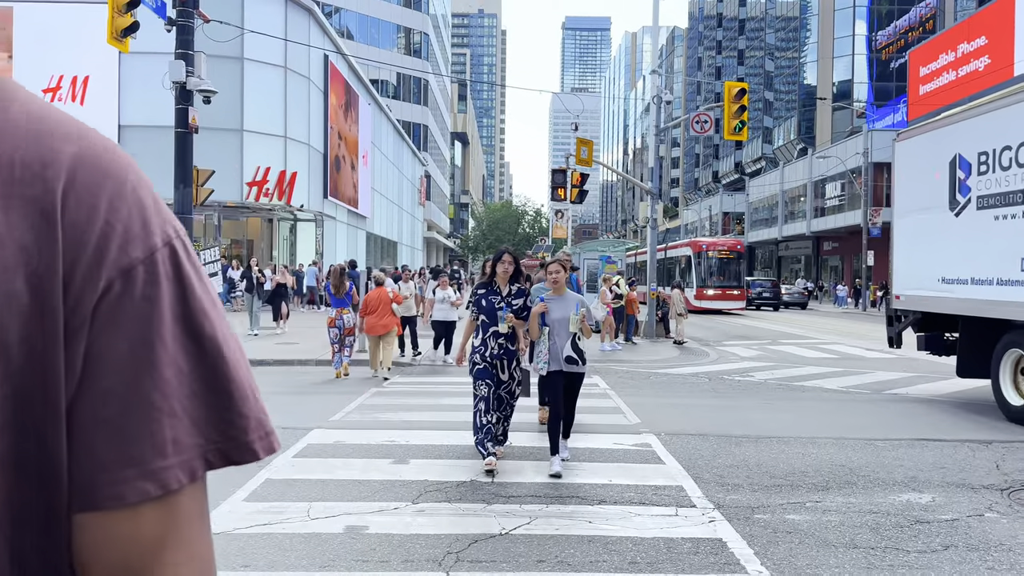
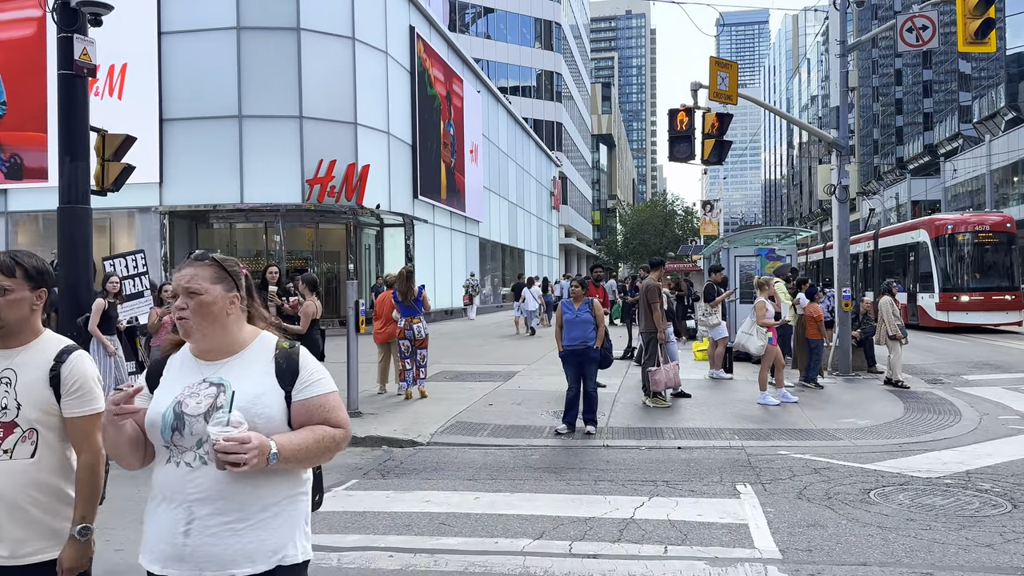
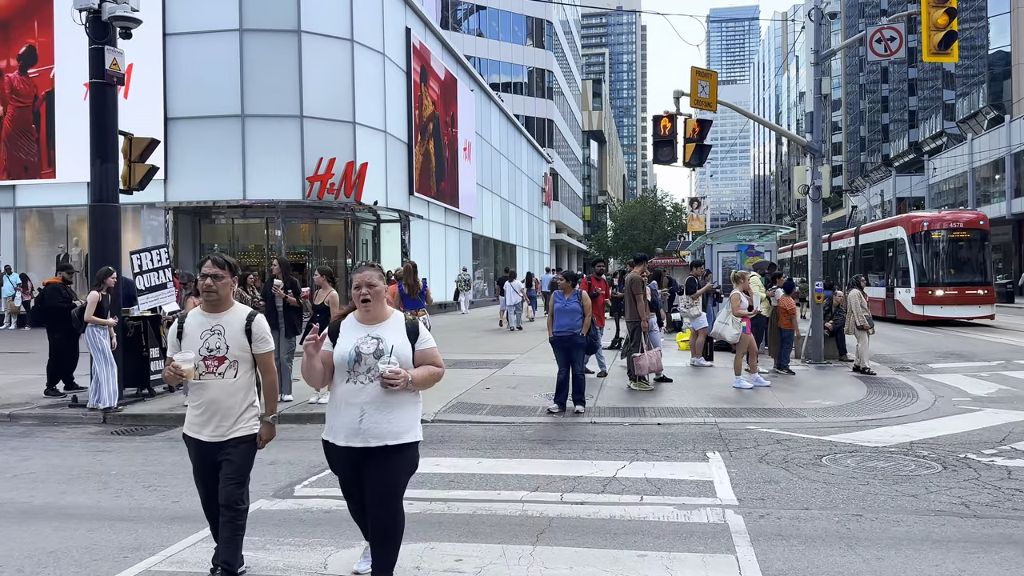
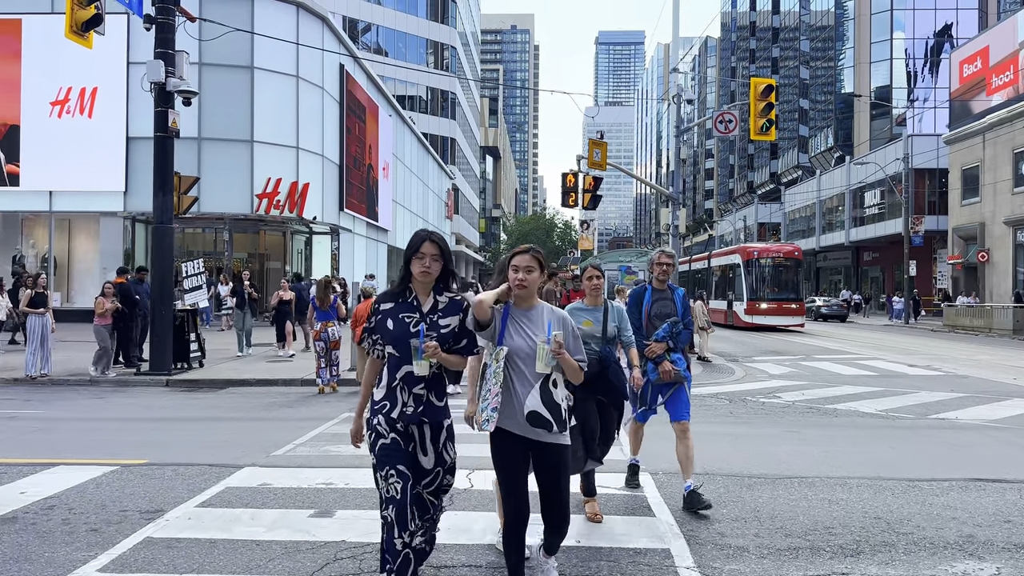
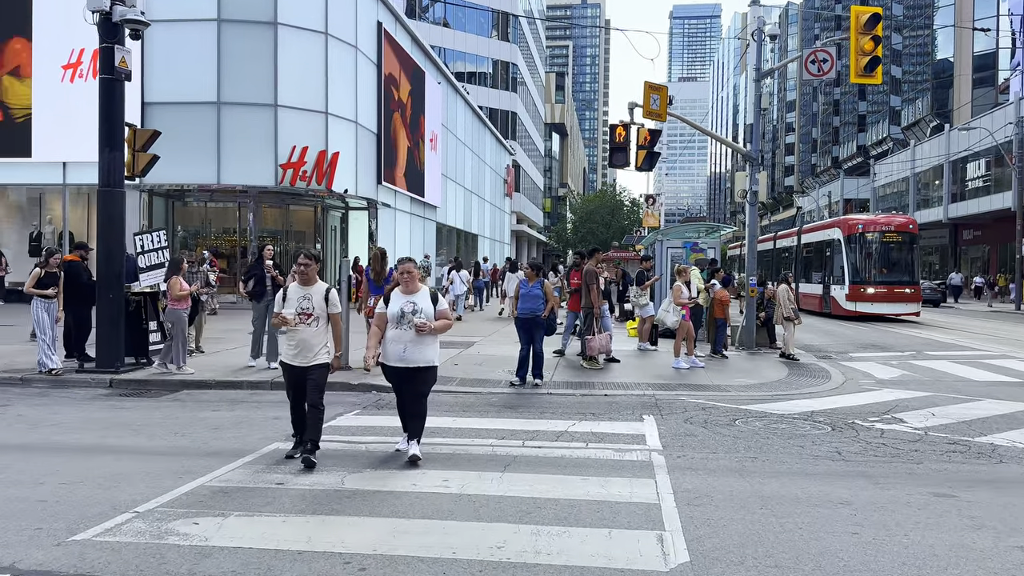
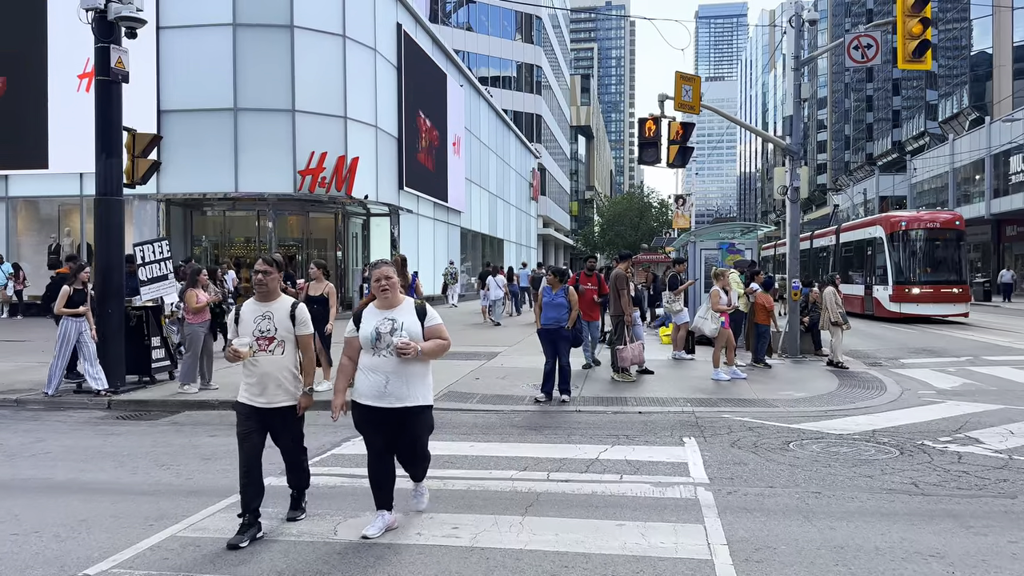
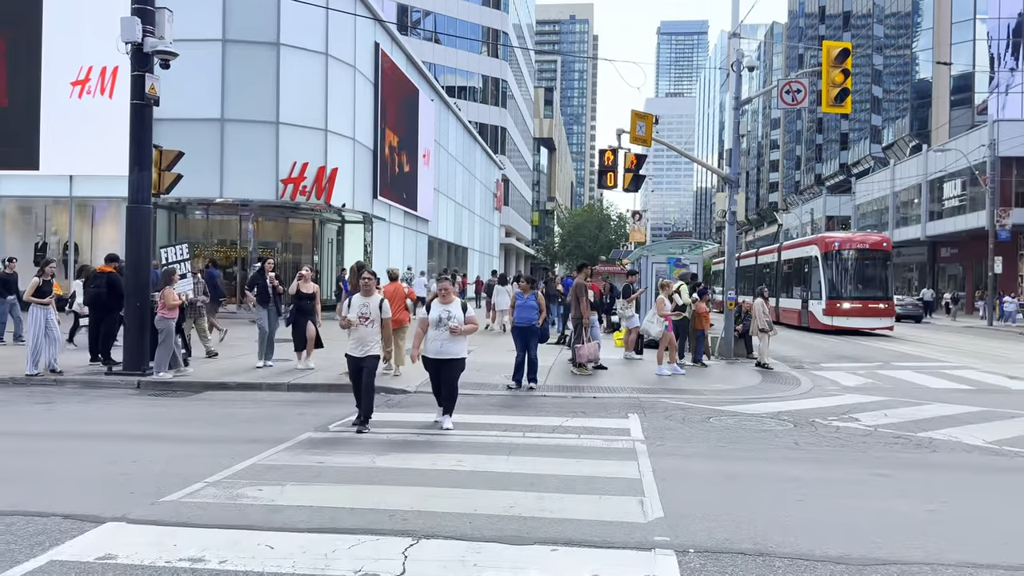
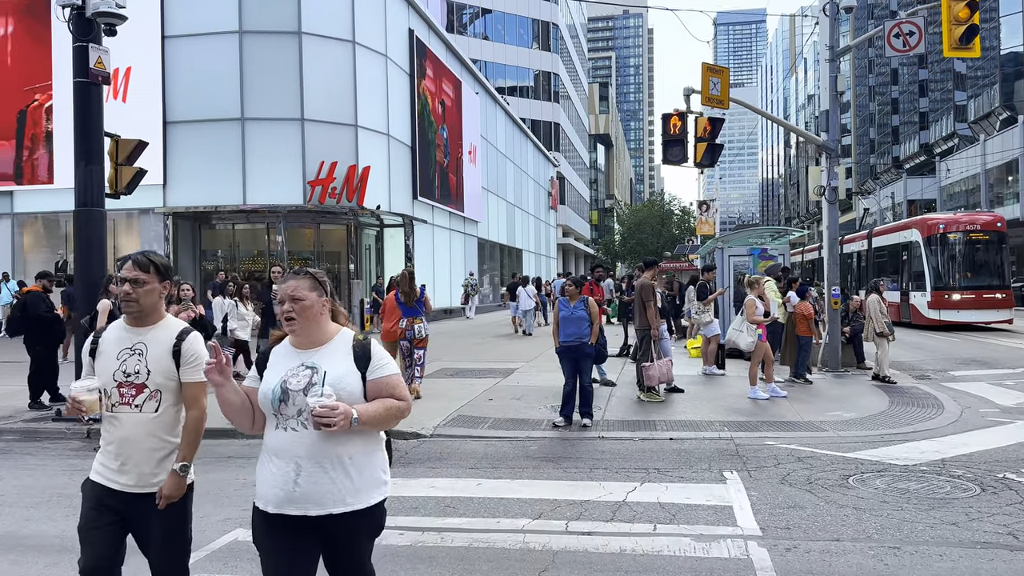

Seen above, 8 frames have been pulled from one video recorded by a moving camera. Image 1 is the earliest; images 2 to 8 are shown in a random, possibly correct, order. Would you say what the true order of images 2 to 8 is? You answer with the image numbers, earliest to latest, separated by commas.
4, 7, 5, 6, 3, 8, 2
